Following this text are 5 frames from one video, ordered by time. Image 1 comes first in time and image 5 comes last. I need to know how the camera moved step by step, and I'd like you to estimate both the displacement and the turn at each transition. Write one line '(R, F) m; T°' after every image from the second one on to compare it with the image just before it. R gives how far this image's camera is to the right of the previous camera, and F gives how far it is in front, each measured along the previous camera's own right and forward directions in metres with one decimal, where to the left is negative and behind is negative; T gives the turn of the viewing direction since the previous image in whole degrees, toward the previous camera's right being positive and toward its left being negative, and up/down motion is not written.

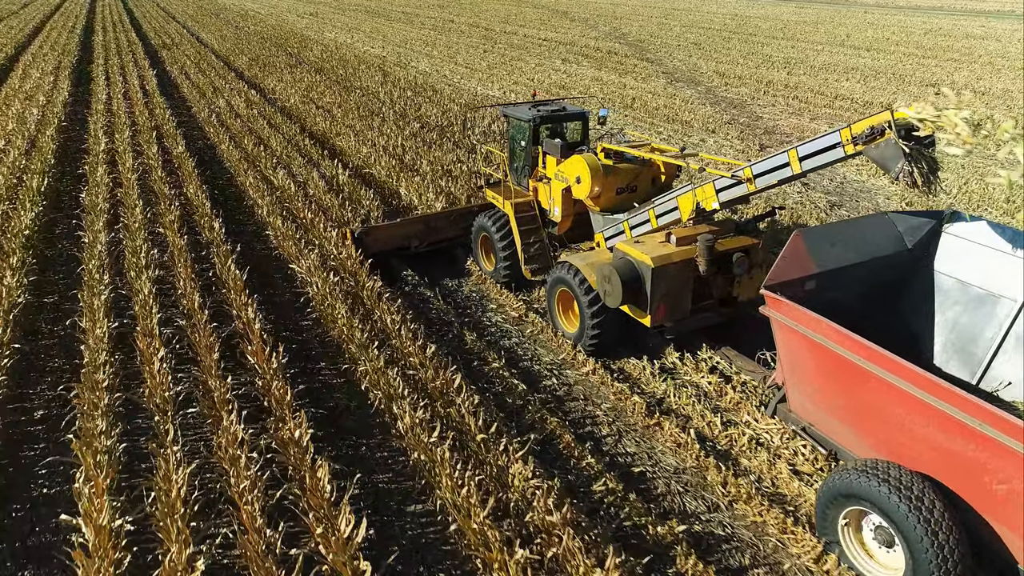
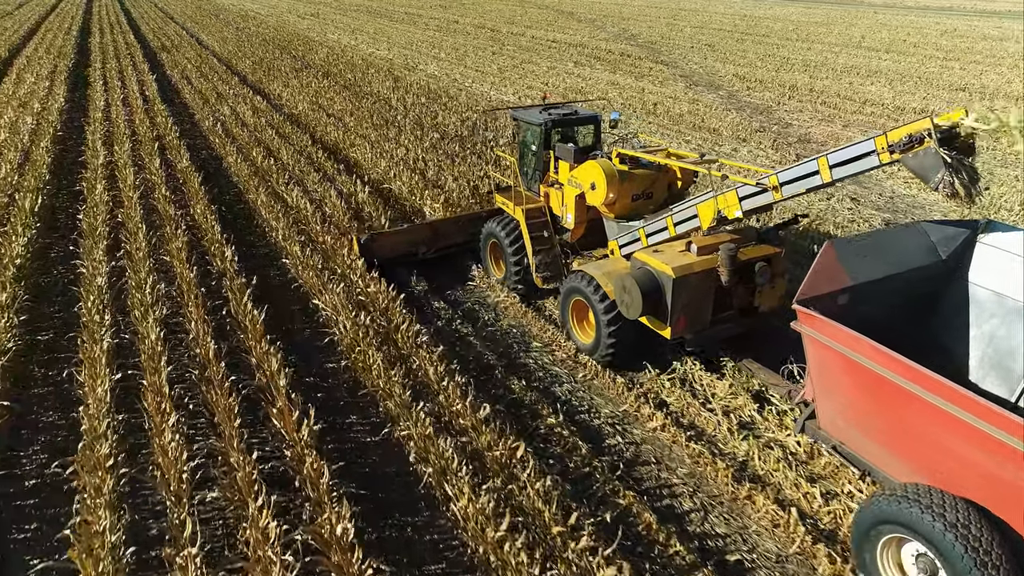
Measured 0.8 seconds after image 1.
(-0.7, +0.7) m; 0°
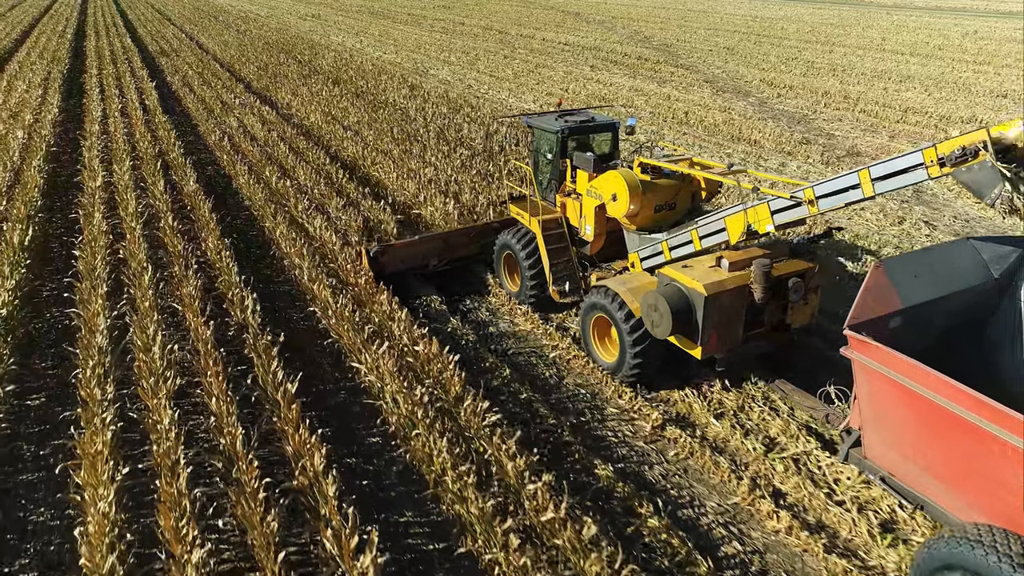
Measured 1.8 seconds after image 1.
(-0.9, +0.9) m; 0°
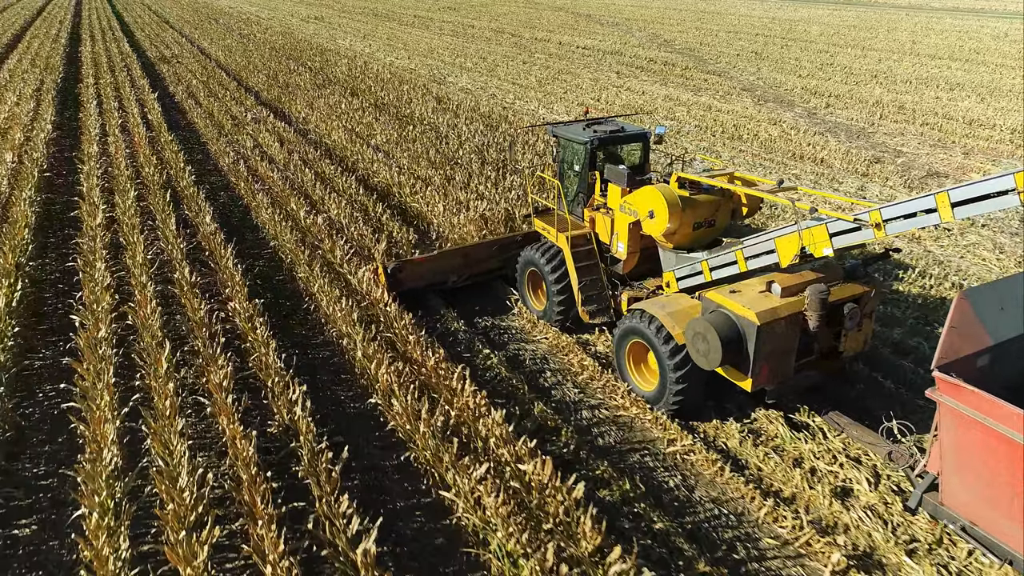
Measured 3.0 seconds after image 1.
(-1.3, +1.2) m; 0°
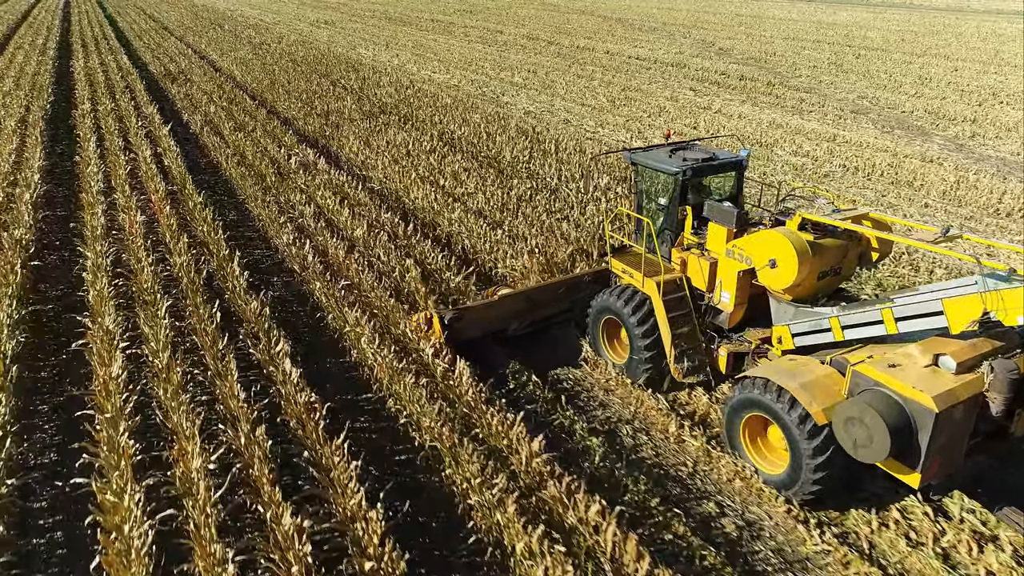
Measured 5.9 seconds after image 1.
(-3.0, +2.8) m; +1°
